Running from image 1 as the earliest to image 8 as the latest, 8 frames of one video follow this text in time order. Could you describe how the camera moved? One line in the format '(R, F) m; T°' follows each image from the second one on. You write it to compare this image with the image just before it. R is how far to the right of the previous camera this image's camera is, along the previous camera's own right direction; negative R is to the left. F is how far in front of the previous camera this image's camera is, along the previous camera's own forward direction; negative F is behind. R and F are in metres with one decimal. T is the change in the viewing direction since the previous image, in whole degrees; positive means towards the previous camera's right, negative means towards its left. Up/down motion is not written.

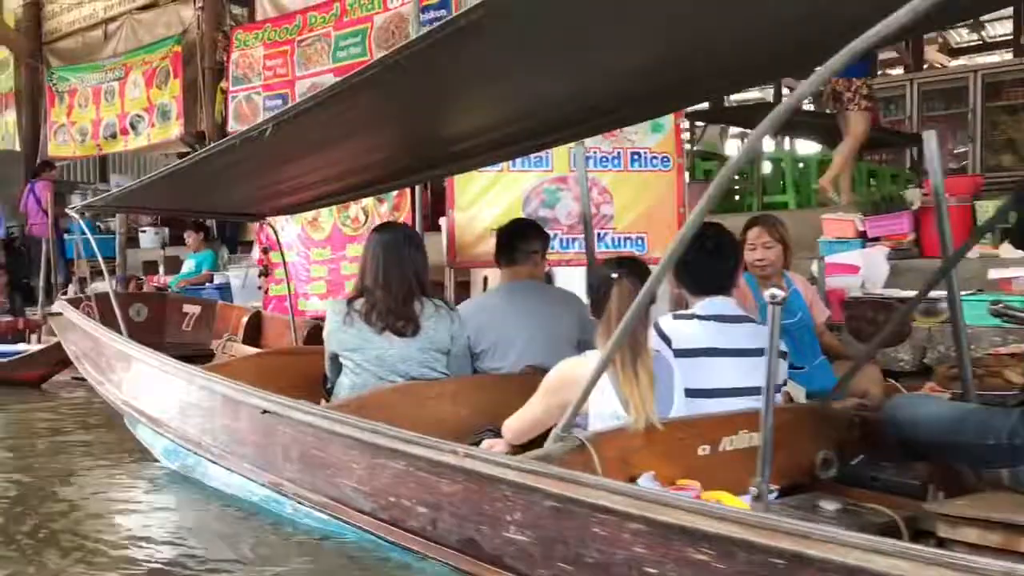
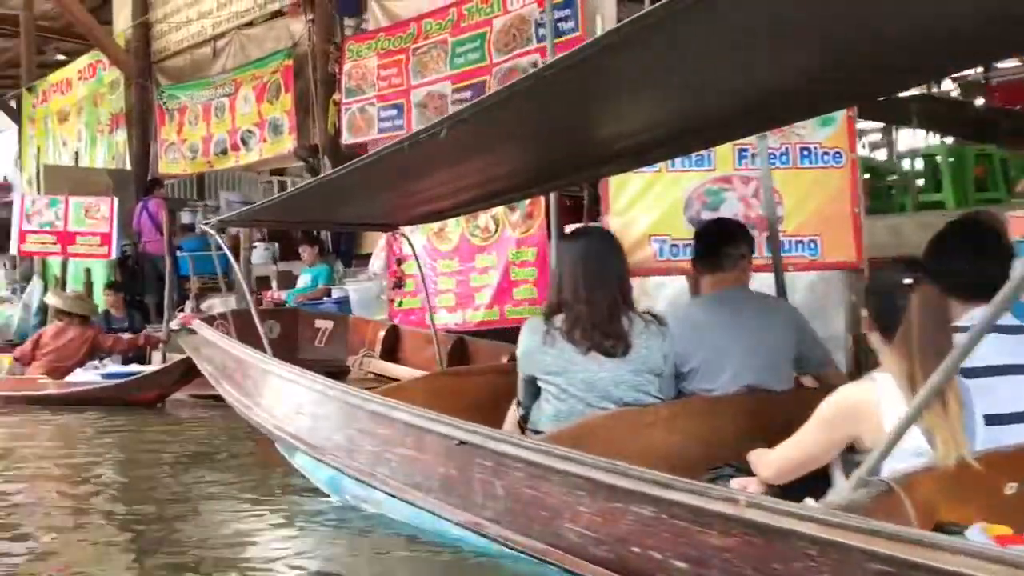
(-0.3, +0.3) m; -5°
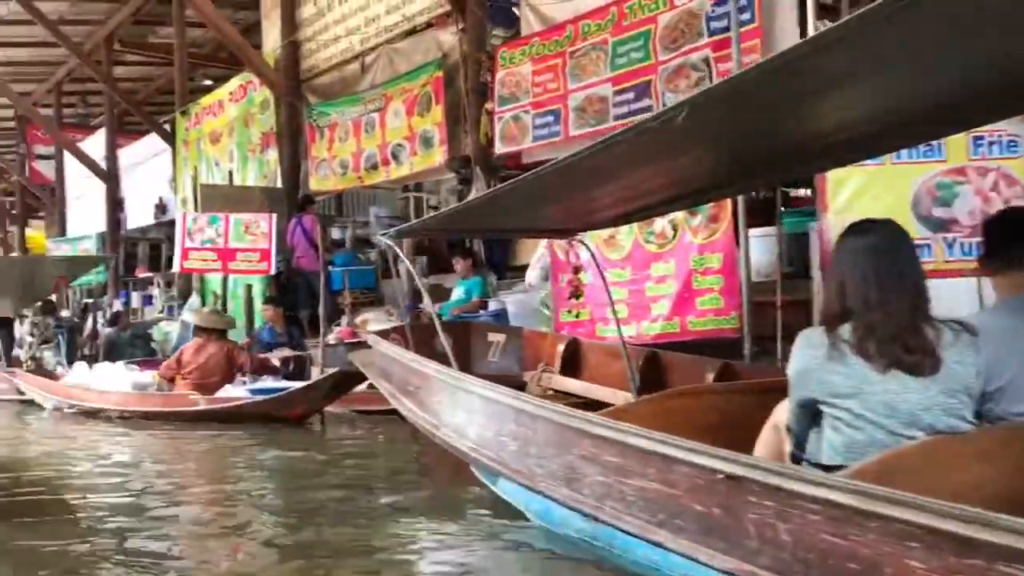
(-0.3, +0.3) m; -7°
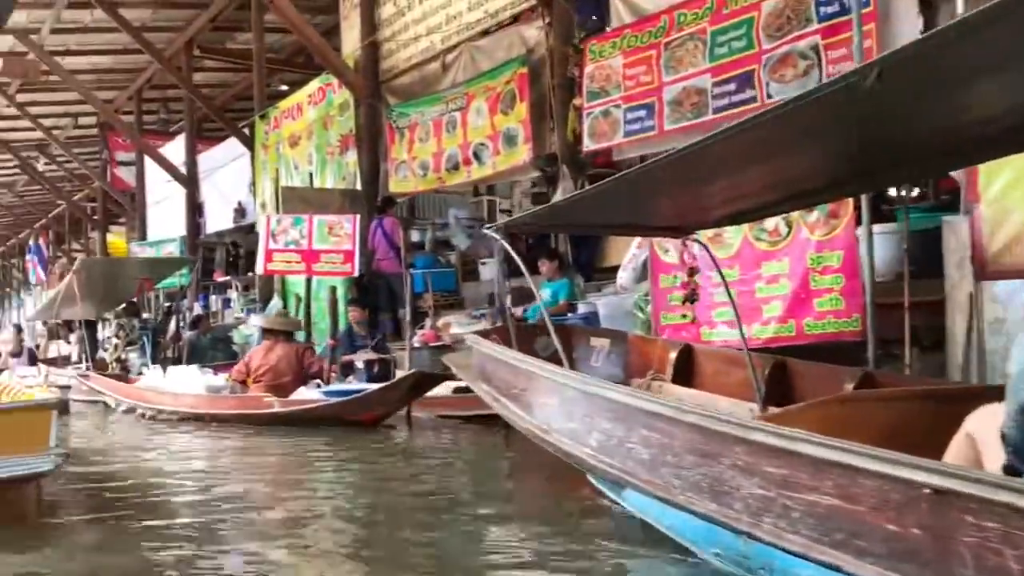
(-0.2, +0.2) m; -4°
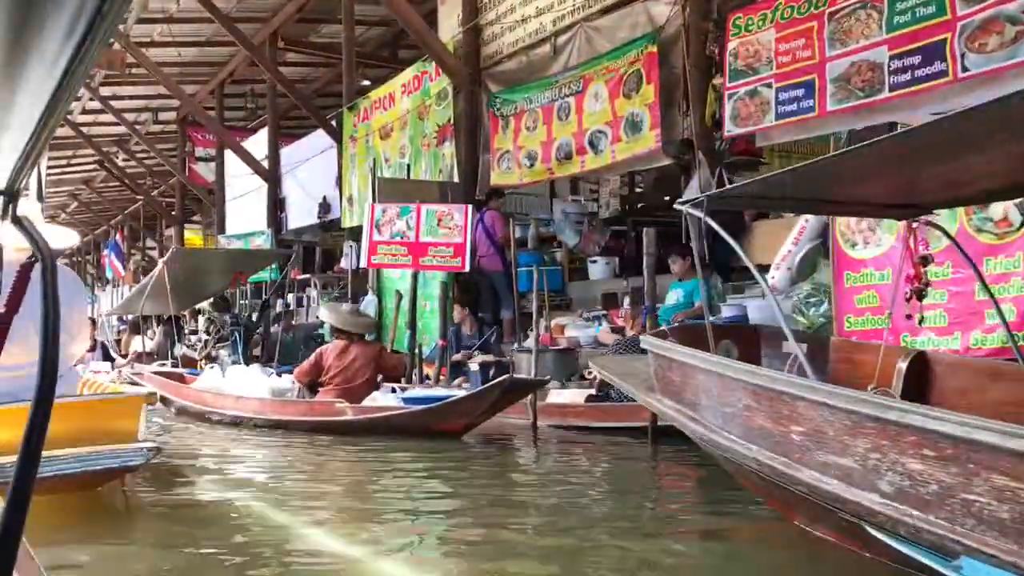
(-0.5, +0.7) m; -3°
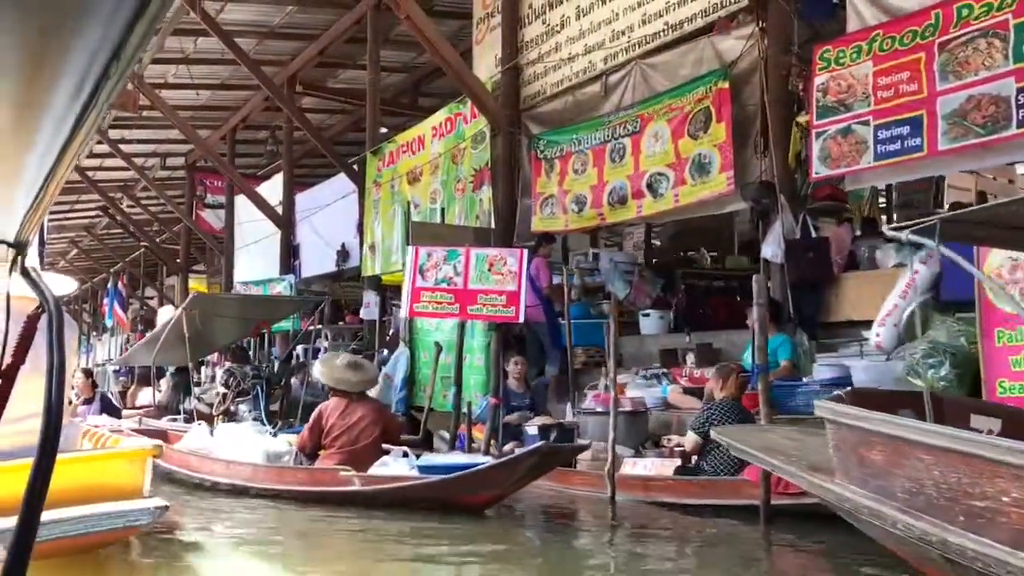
(-0.4, +0.7) m; 0°
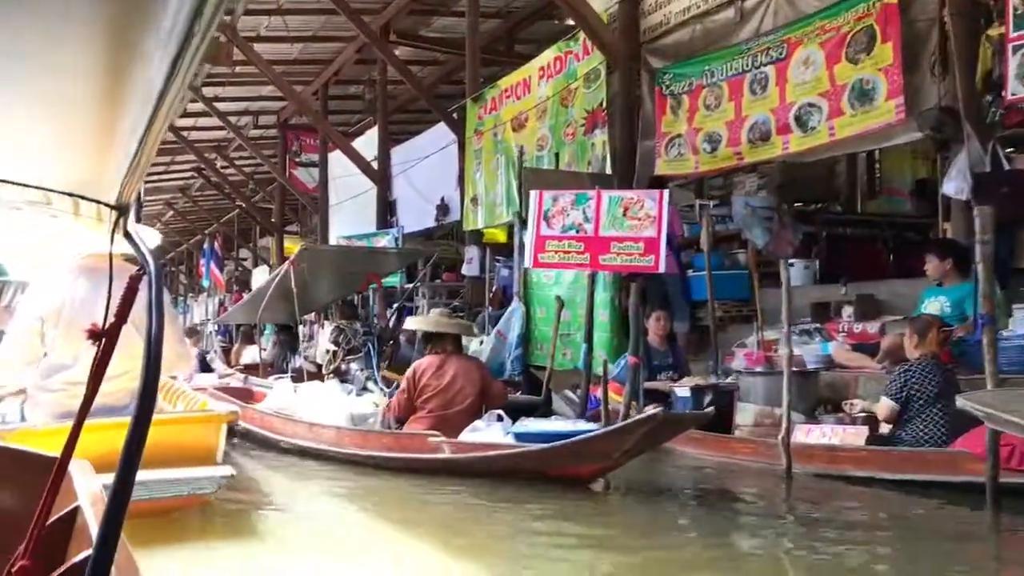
(-0.3, +0.6) m; -5°
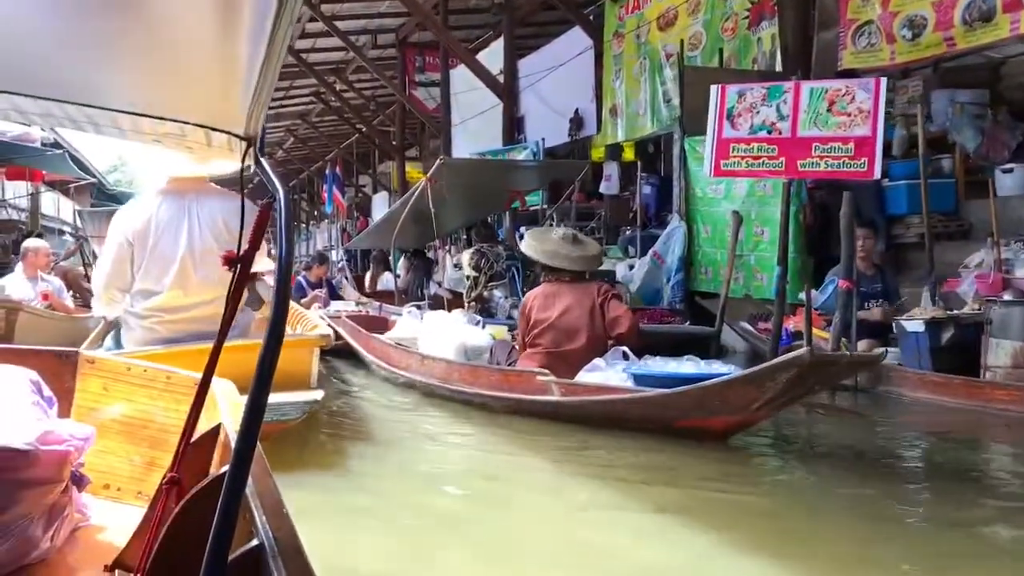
(-0.3, +0.8) m; -7°
